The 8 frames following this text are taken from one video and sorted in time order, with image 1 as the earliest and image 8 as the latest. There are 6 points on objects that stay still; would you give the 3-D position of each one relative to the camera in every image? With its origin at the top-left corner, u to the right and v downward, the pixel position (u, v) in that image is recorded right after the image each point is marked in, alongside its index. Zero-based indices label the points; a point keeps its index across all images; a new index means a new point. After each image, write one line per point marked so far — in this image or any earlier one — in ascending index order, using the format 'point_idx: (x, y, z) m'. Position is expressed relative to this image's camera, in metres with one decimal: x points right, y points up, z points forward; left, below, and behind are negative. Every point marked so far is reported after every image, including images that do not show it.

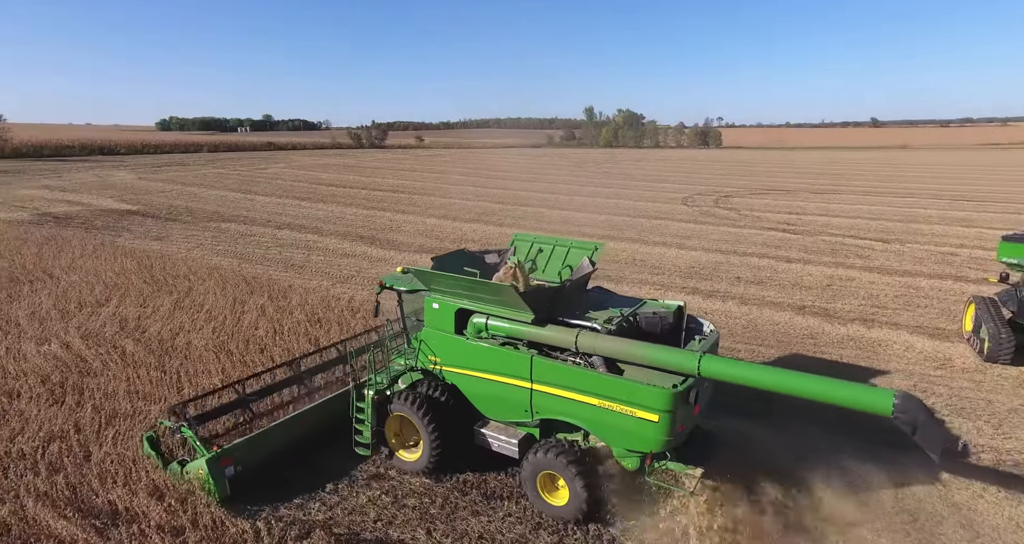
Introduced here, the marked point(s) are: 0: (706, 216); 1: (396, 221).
0: (+6.4, +1.8, +18.7) m
1: (-3.8, +1.7, +19.5) m
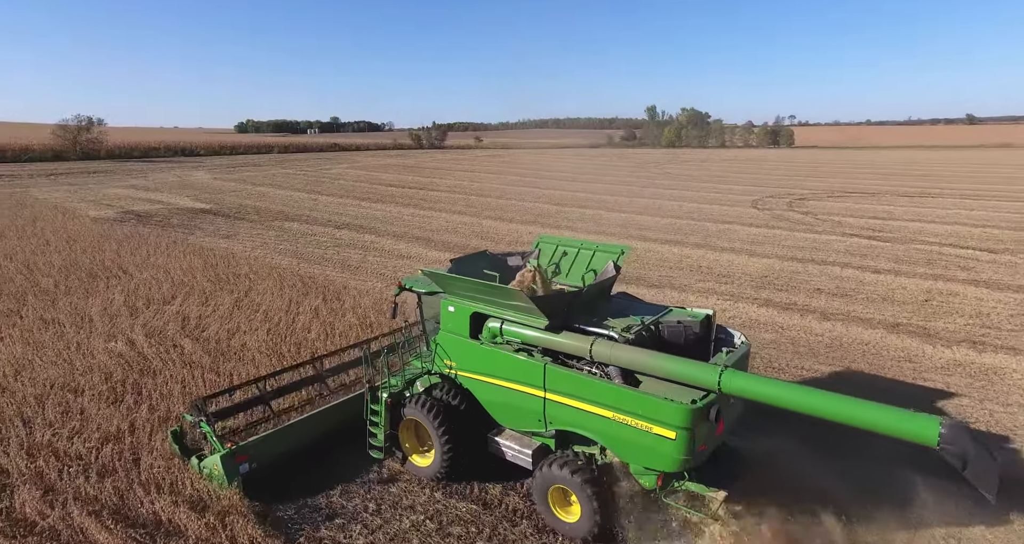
0: (+8.2, +1.5, +17.6) m
1: (-1.9, +1.6, +19.4) m
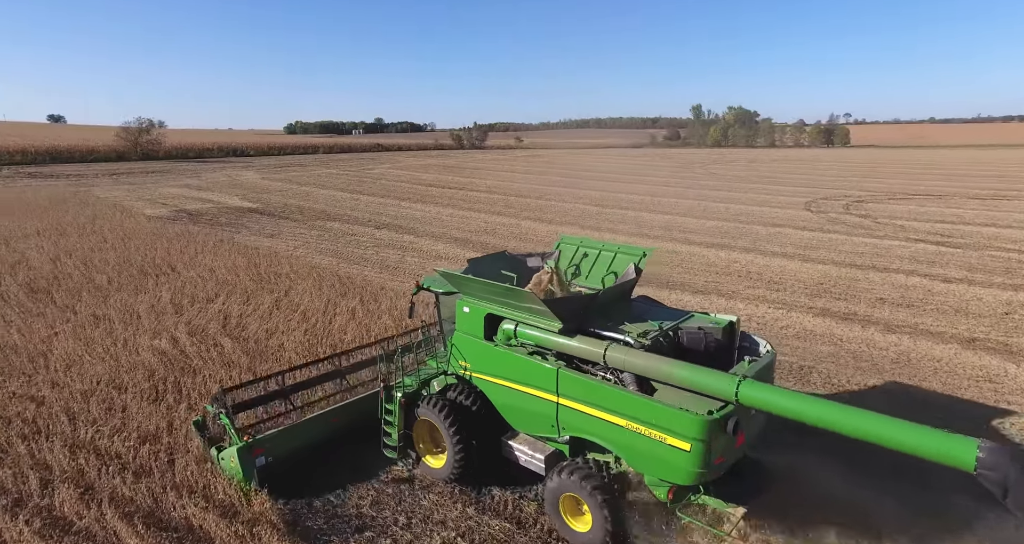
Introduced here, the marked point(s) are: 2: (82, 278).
0: (+9.4, +1.4, +16.7) m
1: (-0.6, +1.6, +19.2) m
2: (-9.7, -0.1, +13.1) m
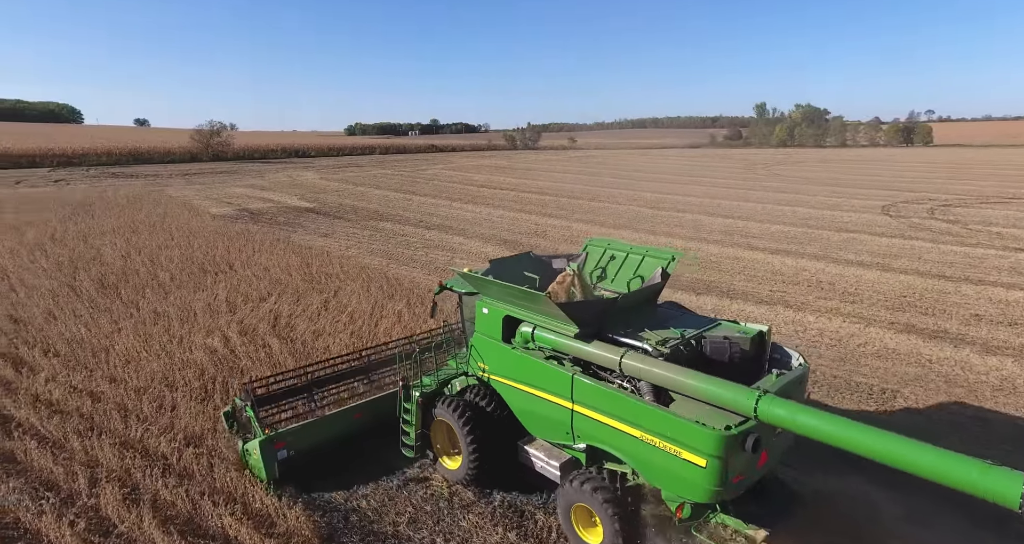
0: (+10.8, +1.1, +15.4) m
1: (+1.1, +1.5, +18.8) m
2: (-8.6, 0.0, +13.6) m
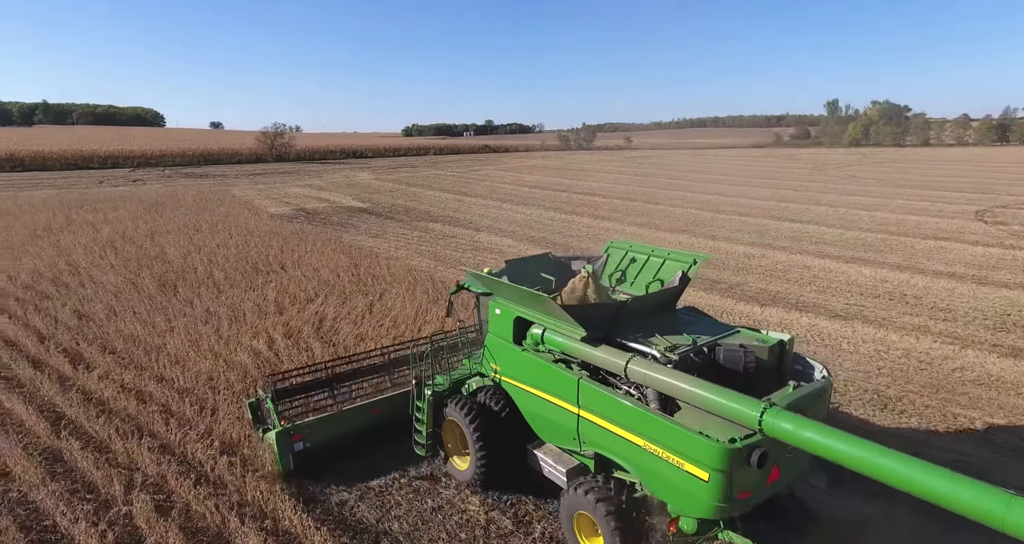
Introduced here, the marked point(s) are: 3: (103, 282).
0: (+12.1, +0.8, +14.0) m
1: (+2.8, +1.4, +18.2) m
2: (-7.4, 0.0, +13.8) m
3: (-9.6, -0.2, +13.5) m
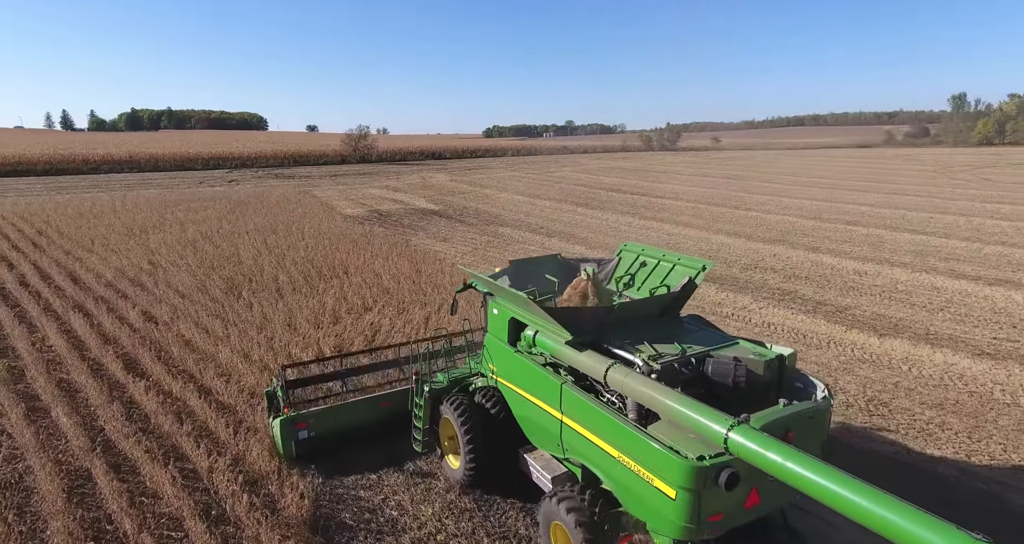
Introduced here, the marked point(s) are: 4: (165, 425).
0: (+13.5, +0.3, +11.2) m
1: (+4.9, +1.0, +16.6) m
2: (-5.8, -0.1, +13.7) m
3: (-8.0, -0.2, +13.7) m
4: (-4.2, -1.9, +7.1) m
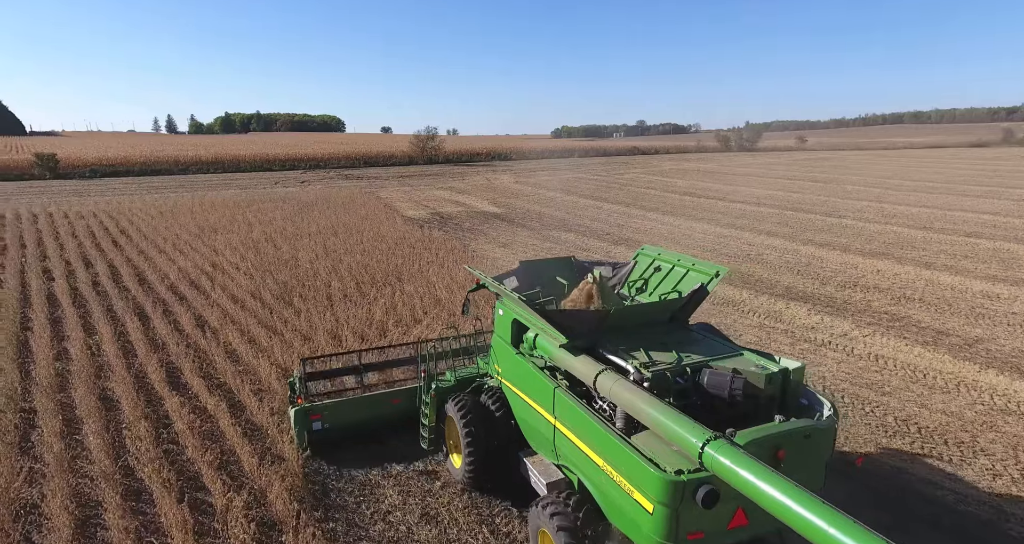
0: (+14.5, -0.2, +8.7) m
1: (+6.6, +0.7, +15.0) m
2: (-4.4, -0.2, +13.3) m
3: (-6.6, -0.3, +13.5) m
4: (-3.6, -2.0, +6.6) m
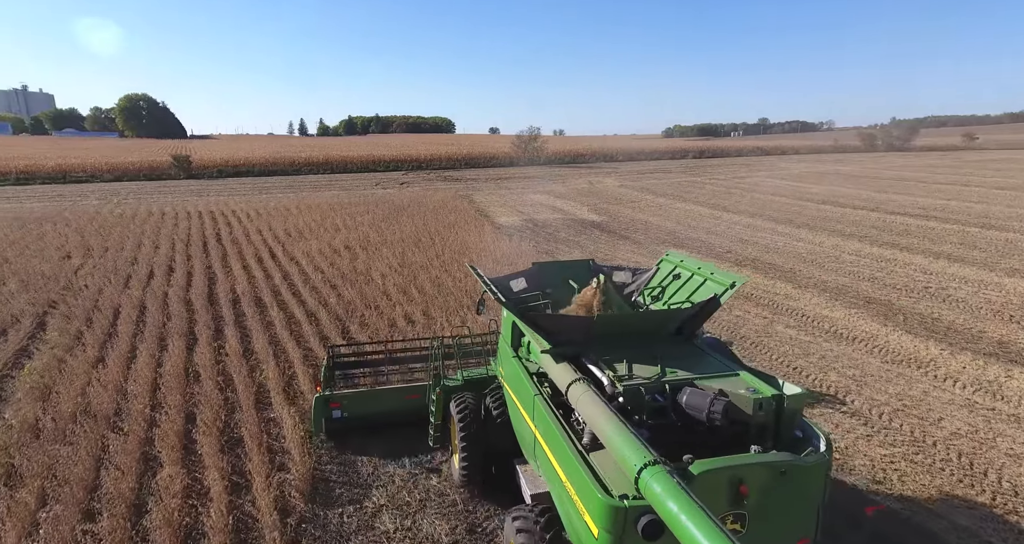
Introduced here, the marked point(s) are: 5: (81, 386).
0: (+15.3, -1.2, +3.8) m
1: (+8.6, -0.1, +11.4) m
2: (-2.5, -0.6, +11.6) m
3: (-4.6, -0.6, +12.2) m
4: (-2.9, -2.4, +4.9) m
5: (-6.3, -1.7, +8.4) m
